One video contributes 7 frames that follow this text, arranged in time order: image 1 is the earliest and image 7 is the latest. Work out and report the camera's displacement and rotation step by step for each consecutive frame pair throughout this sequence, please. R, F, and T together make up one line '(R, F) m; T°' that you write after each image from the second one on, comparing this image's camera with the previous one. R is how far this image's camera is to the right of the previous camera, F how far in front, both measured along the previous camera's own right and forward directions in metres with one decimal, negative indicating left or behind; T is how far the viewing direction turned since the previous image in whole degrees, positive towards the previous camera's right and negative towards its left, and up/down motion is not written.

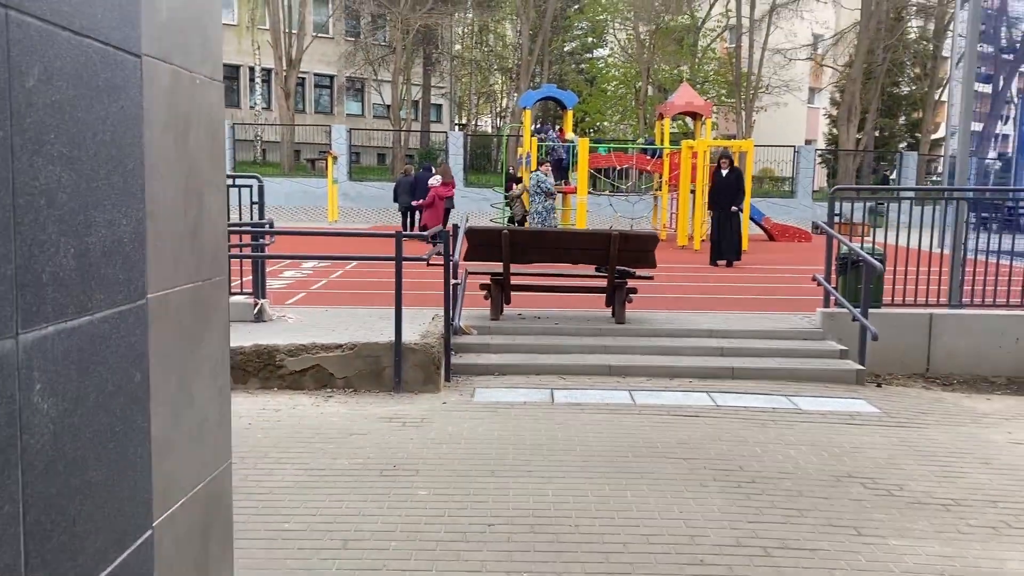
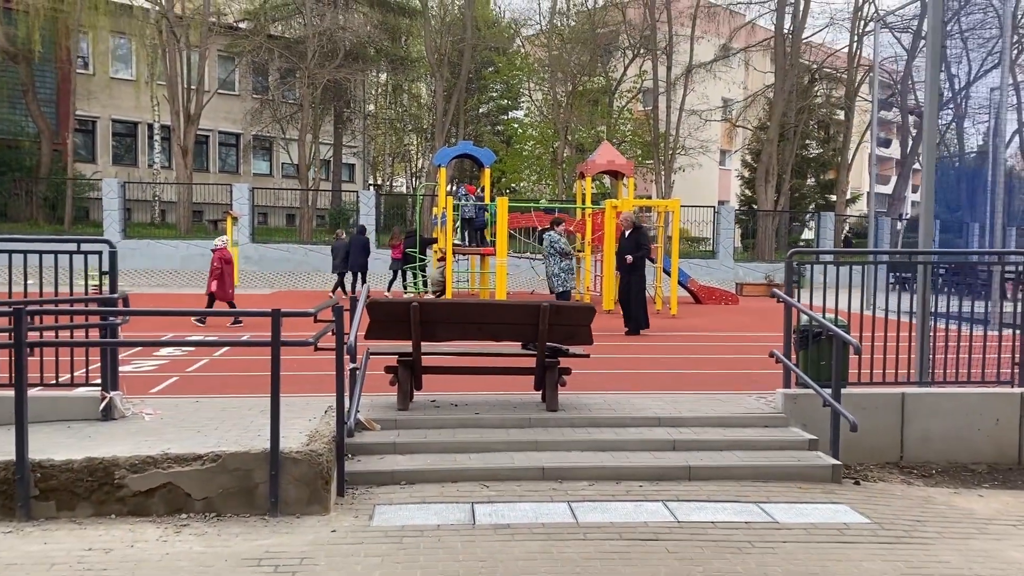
(+0.1, +1.2) m; +5°
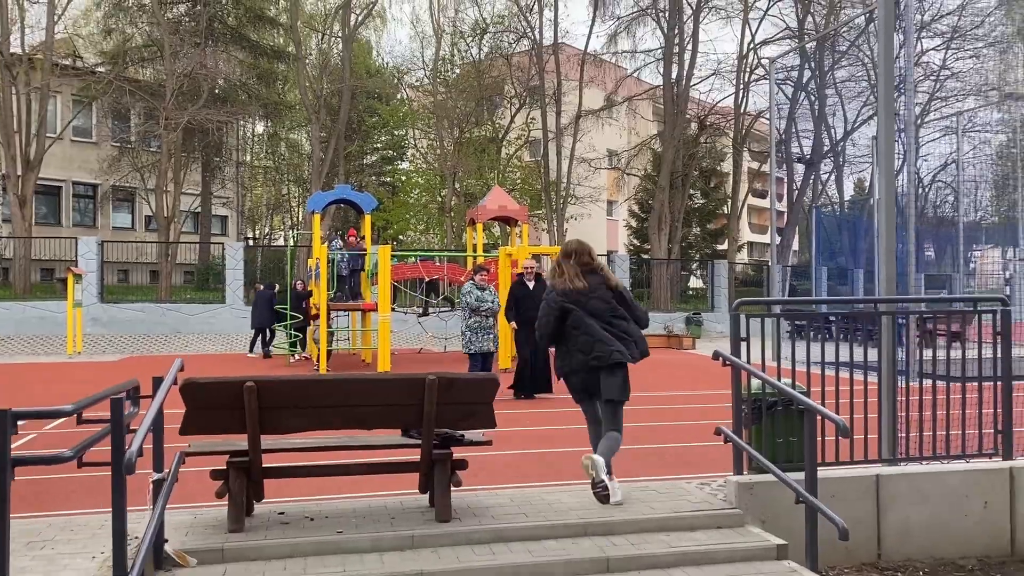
(+0.1, +1.6) m; +7°
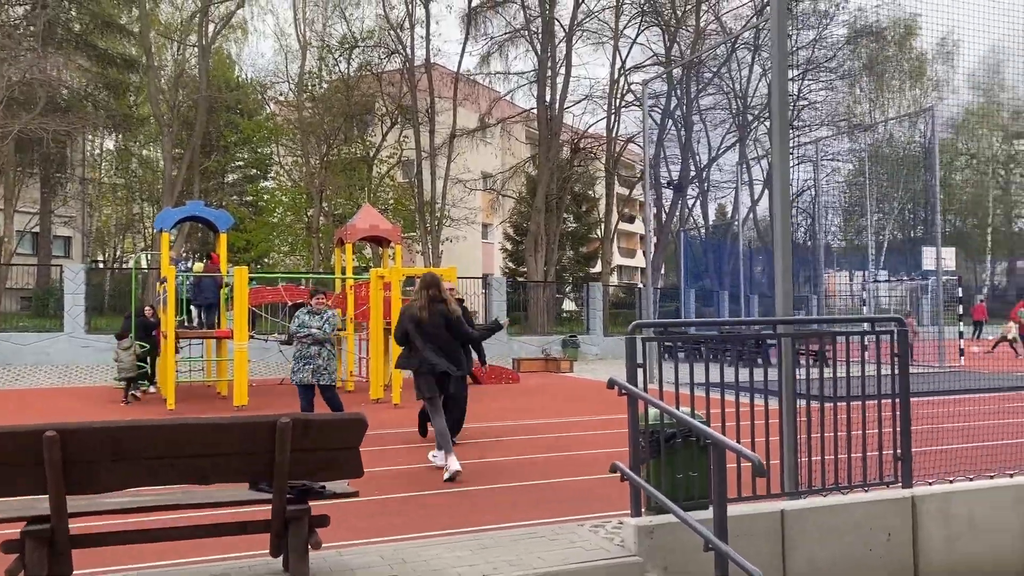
(0.0, +0.7) m; +8°
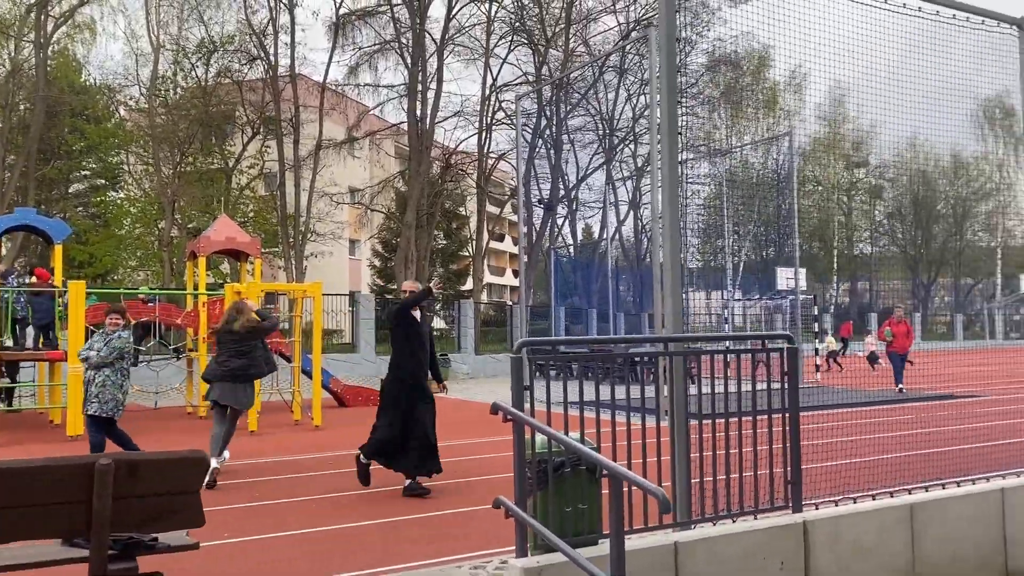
(0.0, +0.5) m; +9°
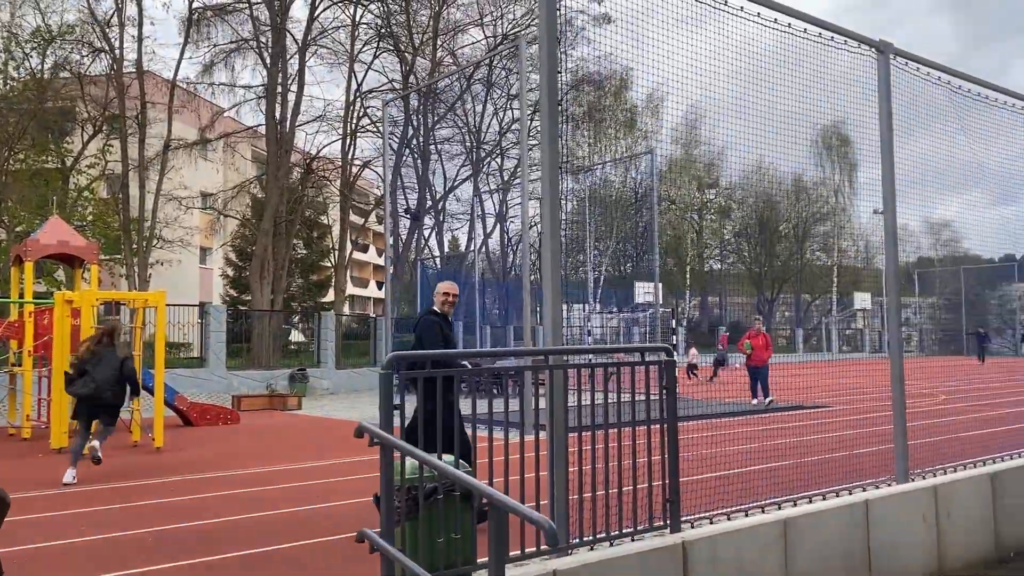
(0.0, +0.4) m; +9°
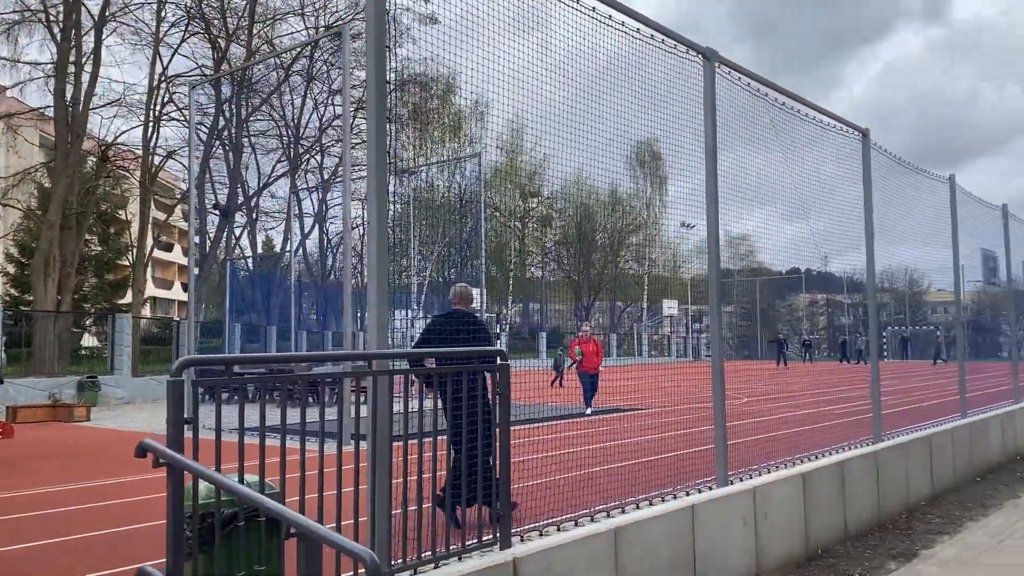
(0.0, +0.4) m; +12°
